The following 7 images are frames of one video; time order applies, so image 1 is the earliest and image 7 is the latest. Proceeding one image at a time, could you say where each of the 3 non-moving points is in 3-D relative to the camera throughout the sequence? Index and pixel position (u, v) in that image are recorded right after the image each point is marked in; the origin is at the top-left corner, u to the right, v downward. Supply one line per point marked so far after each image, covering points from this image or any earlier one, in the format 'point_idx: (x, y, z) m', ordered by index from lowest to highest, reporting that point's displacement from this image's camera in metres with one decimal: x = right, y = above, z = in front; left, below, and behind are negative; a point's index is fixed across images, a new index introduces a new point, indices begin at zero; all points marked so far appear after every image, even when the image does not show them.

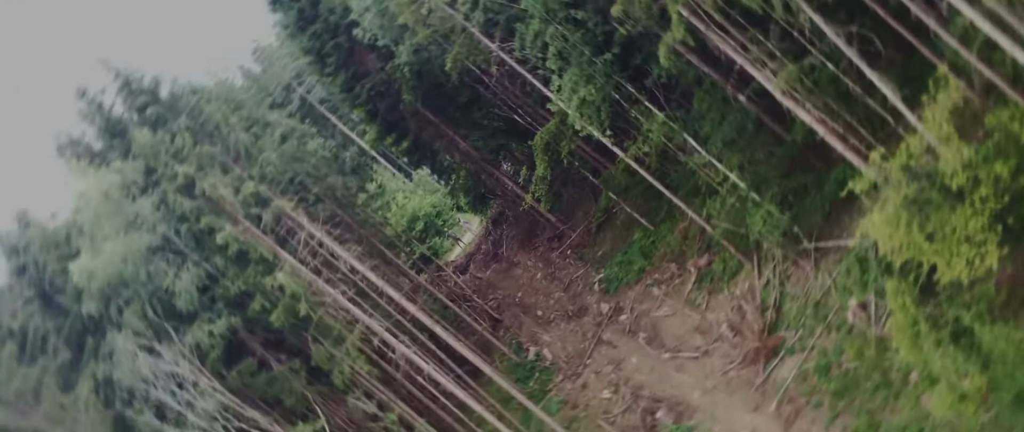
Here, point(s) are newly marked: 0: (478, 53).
0: (-1.2, +5.7, +16.9) m
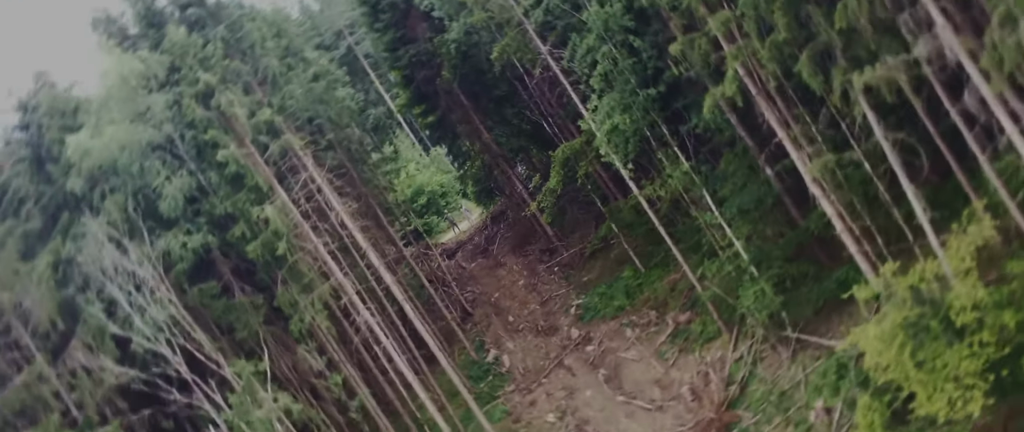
0: (+0.5, +5.7, +16.7) m
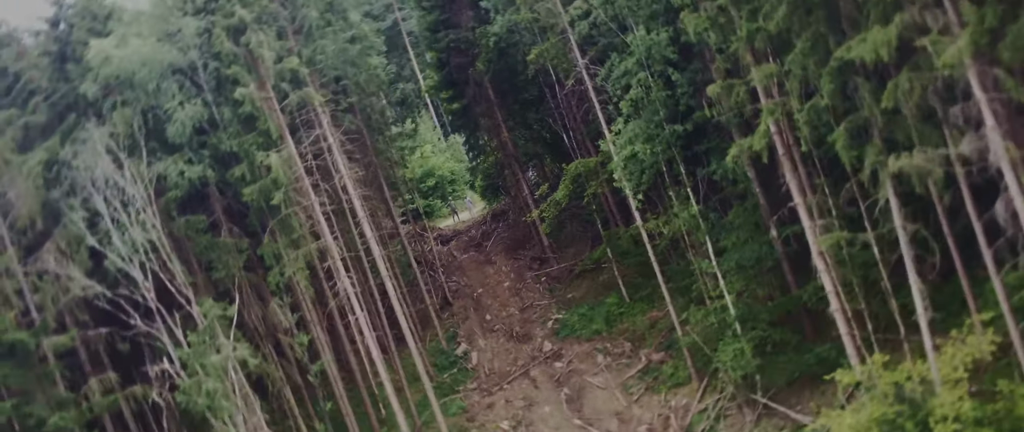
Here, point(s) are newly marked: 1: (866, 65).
0: (+1.8, +5.4, +16.6) m
1: (+7.3, +3.1, +9.9) m
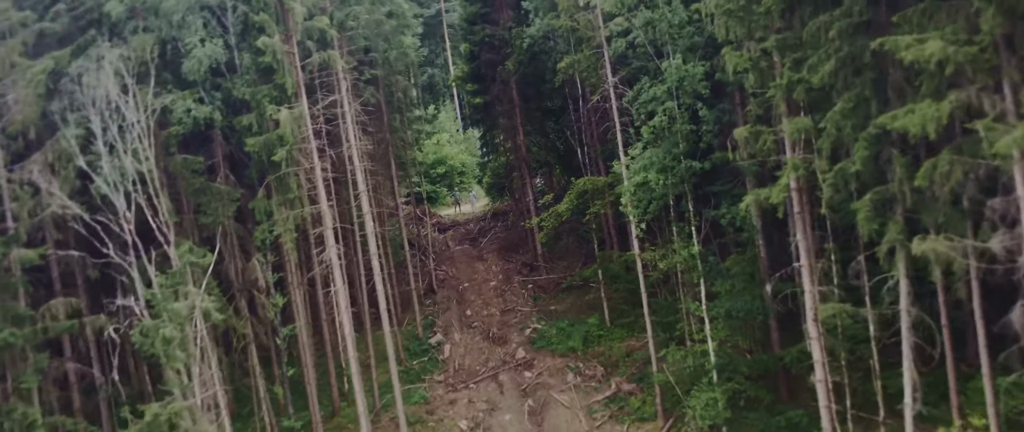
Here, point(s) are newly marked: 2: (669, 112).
0: (+2.8, +4.8, +16.3) m
1: (+7.8, +1.5, +9.7) m
2: (+4.4, +2.9, +13.6) m
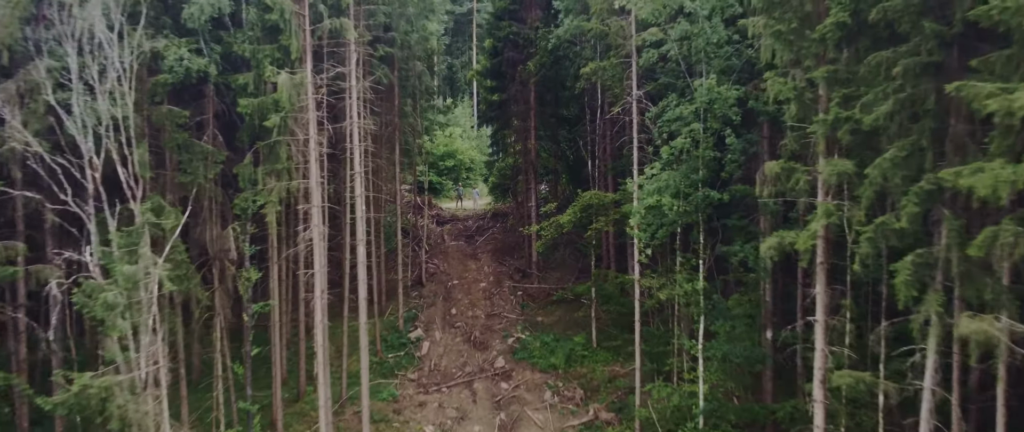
0: (+3.4, +4.2, +15.4) m
1: (+7.9, +0.3, +8.7) m
2: (+4.8, +2.2, +12.6) m
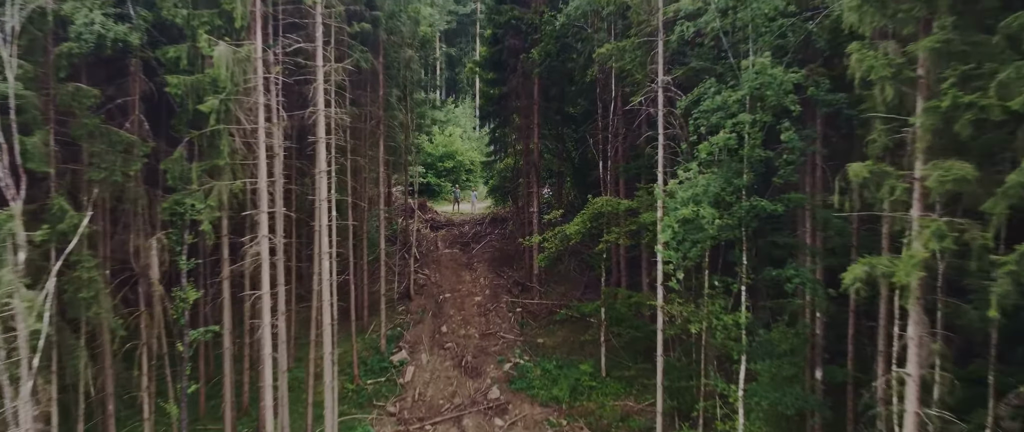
0: (+3.4, +3.9, +12.8) m
1: (+7.8, 0.0, +6.1) m
2: (+4.7, +1.8, +10.0) m
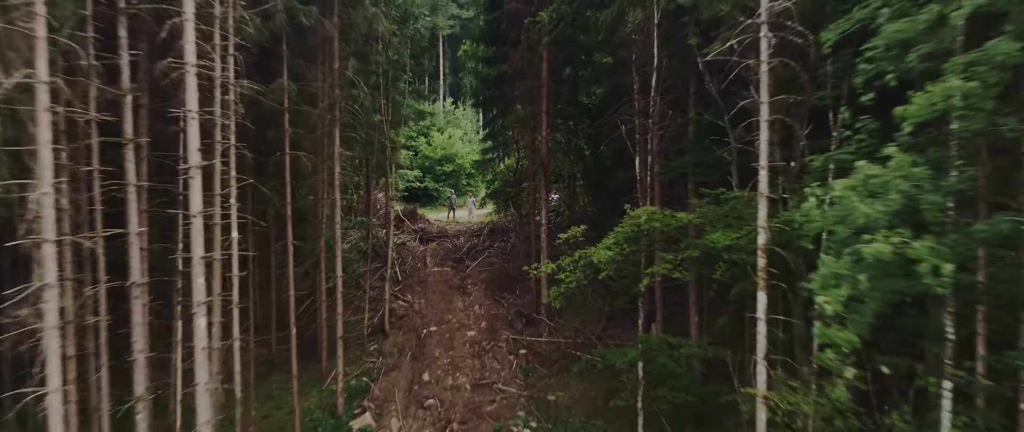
0: (+3.4, +3.5, +7.8) m
1: (+7.7, -0.4, +1.0) m
2: (+4.7, +1.5, +5.0) m
